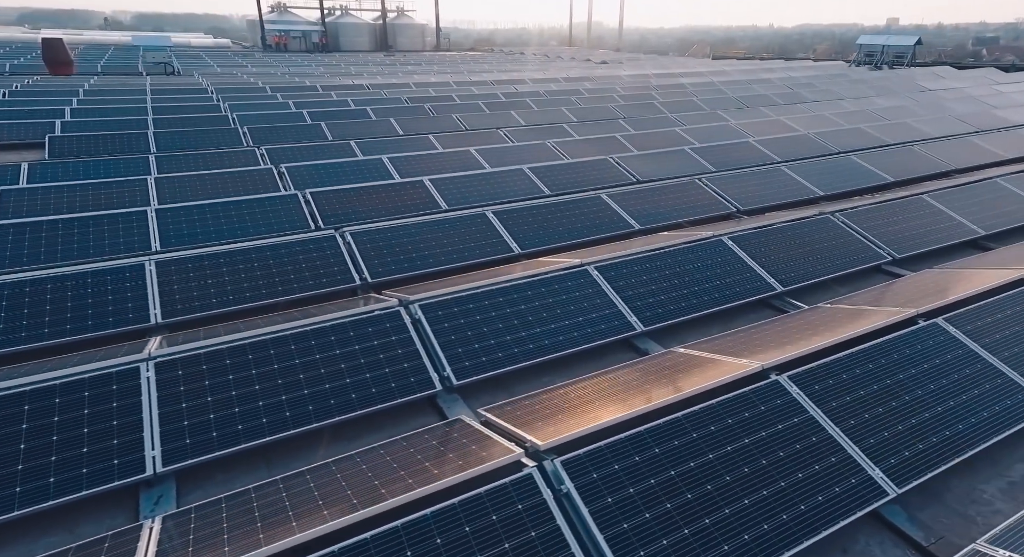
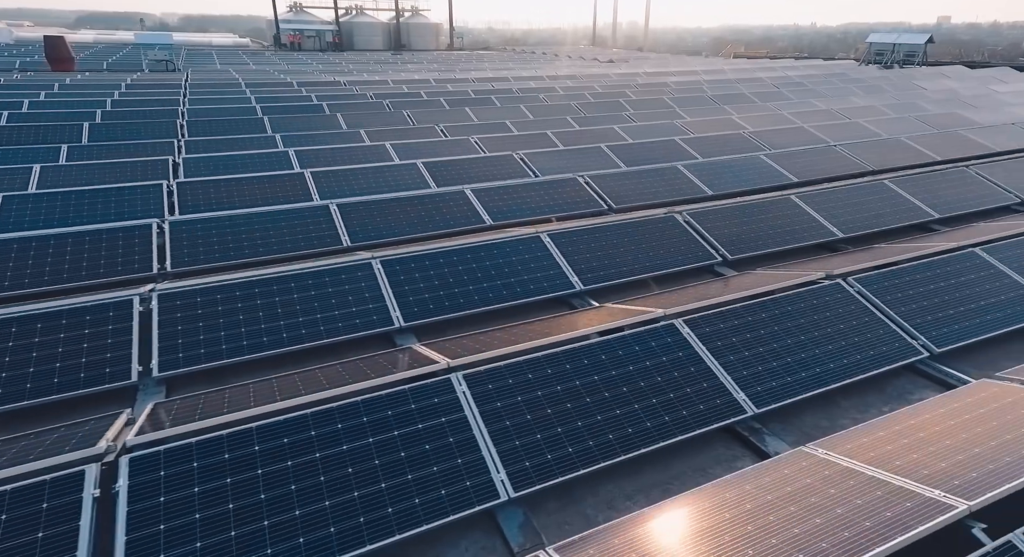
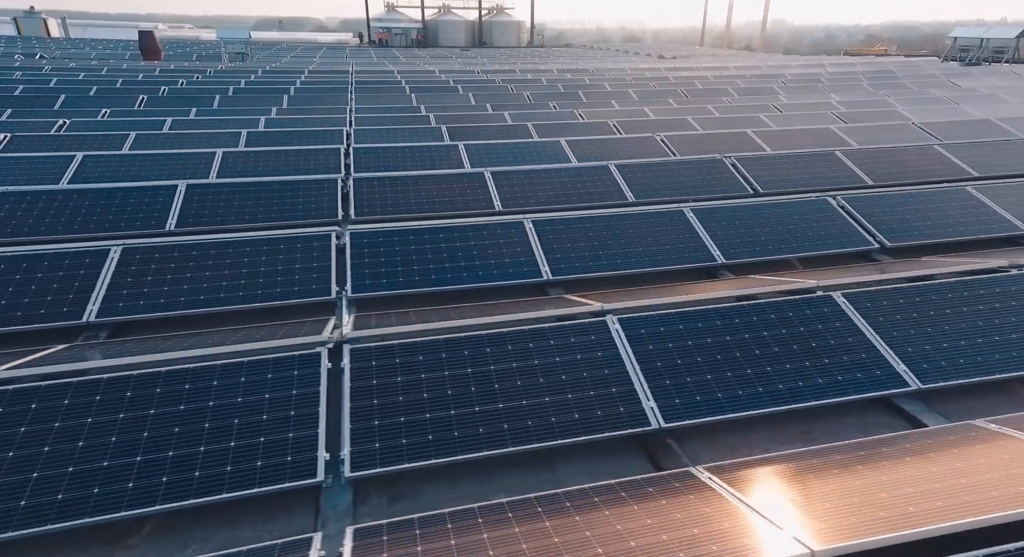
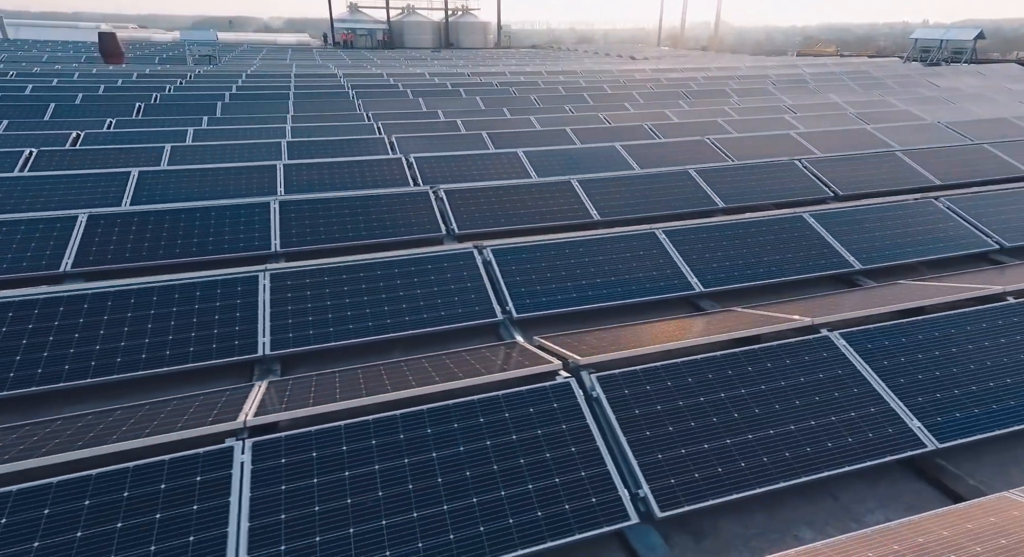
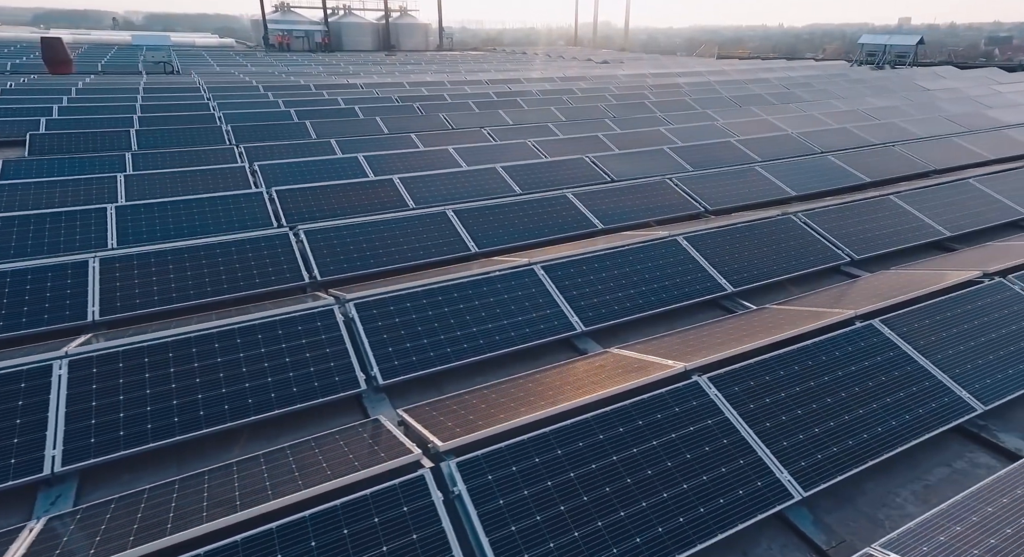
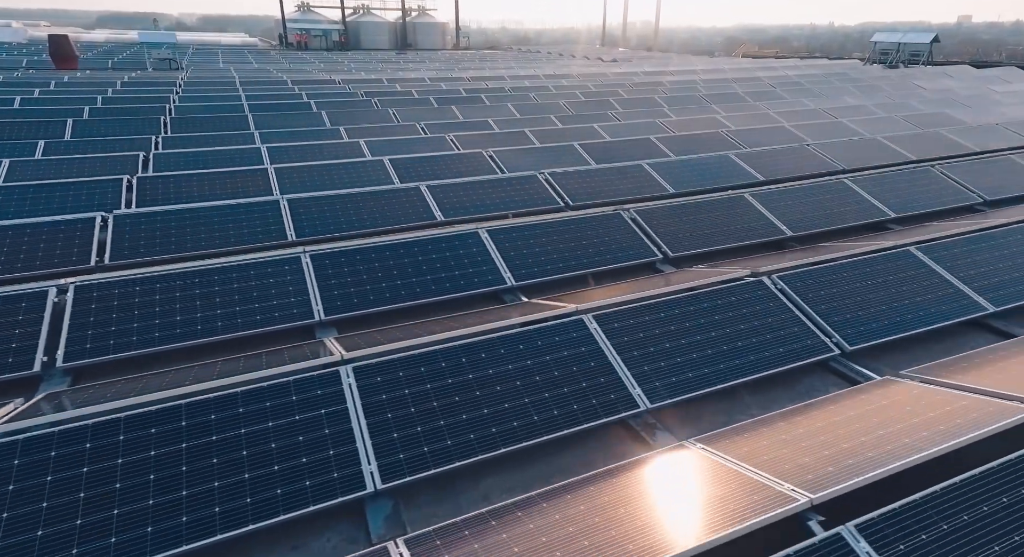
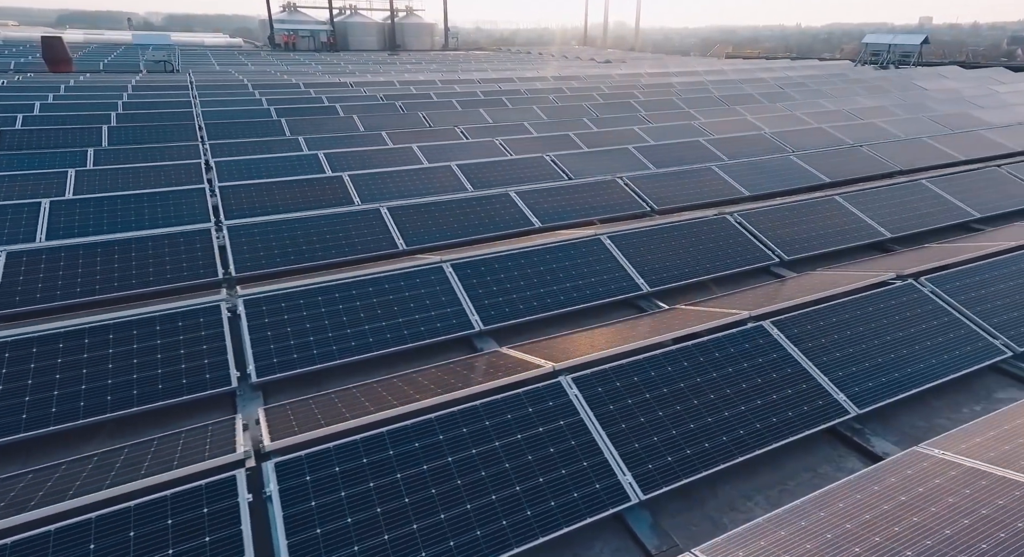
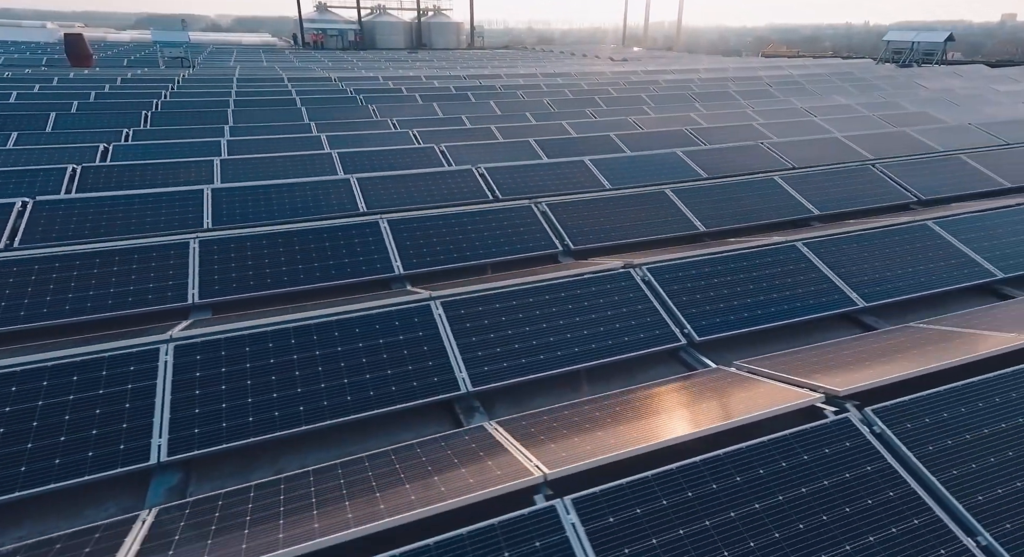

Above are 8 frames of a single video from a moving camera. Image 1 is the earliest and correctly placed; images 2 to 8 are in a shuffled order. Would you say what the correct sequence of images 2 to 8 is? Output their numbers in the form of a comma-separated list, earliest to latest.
5, 7, 2, 6, 8, 4, 3
